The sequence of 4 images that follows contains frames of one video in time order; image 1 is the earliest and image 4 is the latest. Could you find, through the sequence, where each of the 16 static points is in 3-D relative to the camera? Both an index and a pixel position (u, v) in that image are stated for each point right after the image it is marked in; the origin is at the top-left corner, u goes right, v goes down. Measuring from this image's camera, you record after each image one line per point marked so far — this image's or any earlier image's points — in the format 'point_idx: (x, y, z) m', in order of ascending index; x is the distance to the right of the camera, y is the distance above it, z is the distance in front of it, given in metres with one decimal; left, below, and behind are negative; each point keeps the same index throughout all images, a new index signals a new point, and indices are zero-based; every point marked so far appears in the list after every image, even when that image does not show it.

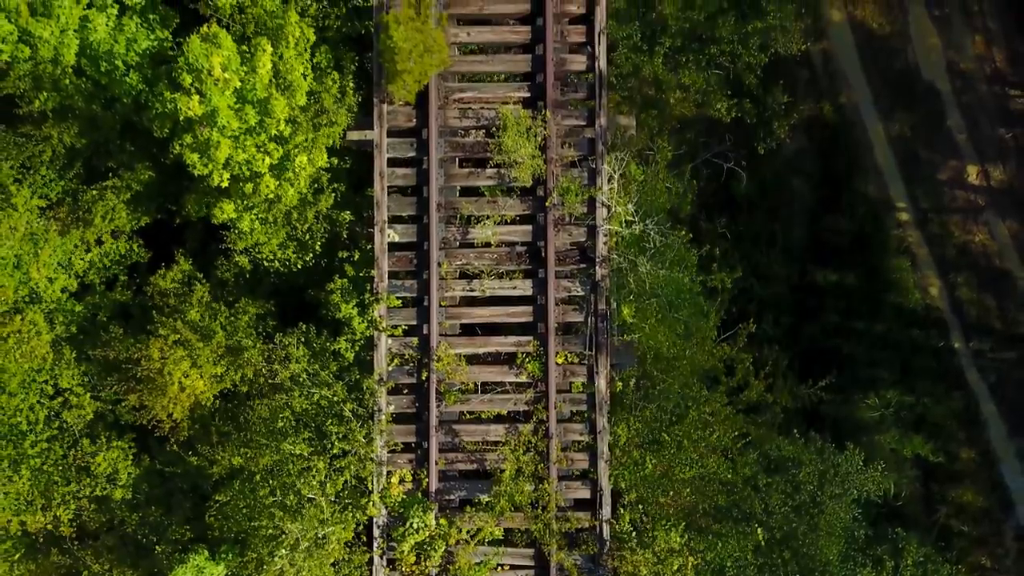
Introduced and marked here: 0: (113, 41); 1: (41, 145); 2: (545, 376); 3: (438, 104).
0: (-6.0, +3.7, +11.3) m
1: (-7.4, +2.3, +11.6) m
2: (+0.5, -1.3, +10.5) m
3: (-1.0, +2.6, +10.6) m
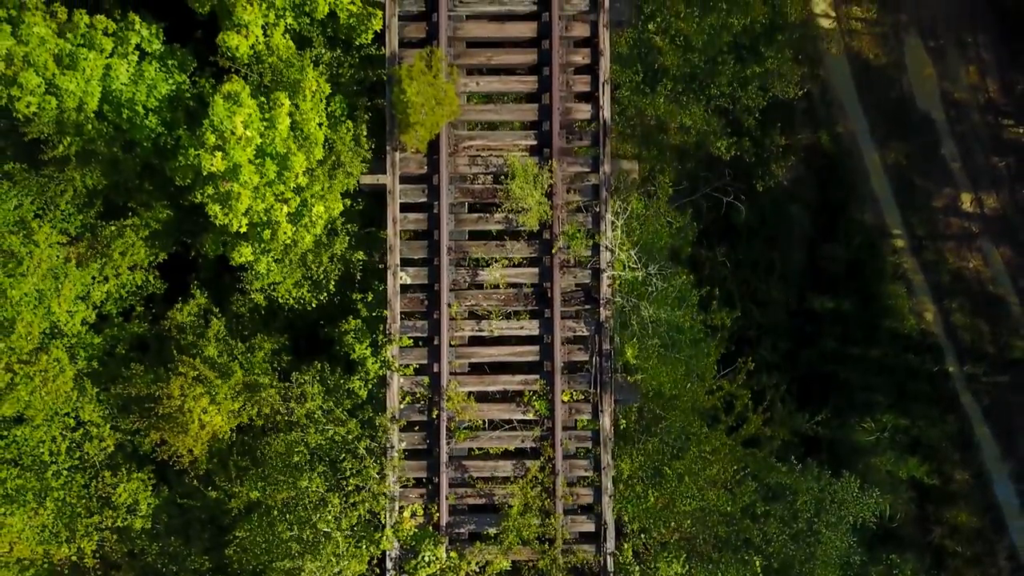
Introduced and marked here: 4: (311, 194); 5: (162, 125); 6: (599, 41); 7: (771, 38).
0: (-5.9, +3.1, +11.7) m
1: (-7.3, +1.7, +12.1) m
2: (+0.6, -1.9, +10.9) m
3: (-0.9, +2.0, +11.0) m
4: (-2.8, +1.3, +10.4) m
5: (-5.6, +2.6, +11.8) m
6: (+1.3, +3.7, +11.1) m
7: (+4.6, +4.4, +13.1) m
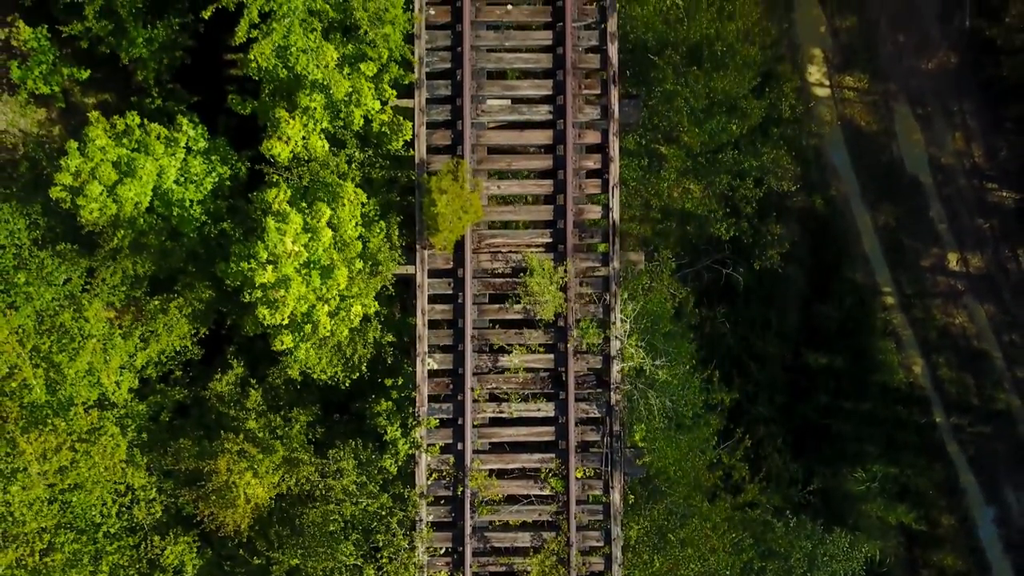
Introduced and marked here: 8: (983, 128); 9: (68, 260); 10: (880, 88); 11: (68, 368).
0: (-5.6, +1.7, +12.7) m
1: (-7.0, +0.4, +13.1) m
2: (+0.9, -3.2, +11.9) m
3: (-0.6, +0.6, +12.1) m
4: (-2.5, -0.1, +11.5) m
5: (-5.3, +1.2, +12.9) m
6: (+1.6, +2.3, +12.2) m
7: (+4.9, +3.0, +14.2) m
8: (+11.8, +4.0, +18.6) m
9: (-8.0, +0.5, +13.3) m
10: (+9.3, +5.0, +18.7) m
11: (-7.7, -1.4, +12.8) m
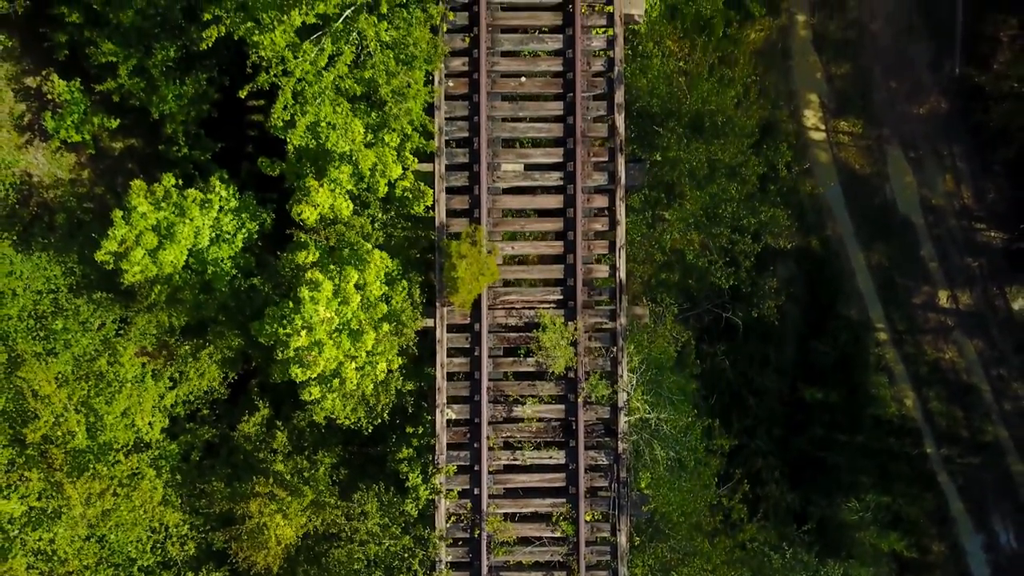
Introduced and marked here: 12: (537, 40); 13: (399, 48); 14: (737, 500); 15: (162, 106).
0: (-5.4, +0.8, +13.6) m
1: (-6.8, -0.6, +13.9) m
2: (+1.1, -4.2, +12.8) m
3: (-0.4, -0.3, +12.9) m
4: (-2.3, -1.0, +12.3) m
5: (-5.0, +0.3, +13.7) m
6: (+1.8, +1.4, +13.0) m
7: (+5.1, +2.1, +15.0) m
8: (+12.1, +3.1, +19.4) m
9: (-7.8, -0.4, +14.1) m
10: (+9.5, +4.1, +19.5) m
11: (-7.5, -2.3, +13.7) m
12: (+0.4, +4.3, +12.9) m
13: (-1.9, +4.0, +12.2) m
14: (+5.3, -5.1, +17.2) m
15: (-7.6, +4.0, +16.2) m
